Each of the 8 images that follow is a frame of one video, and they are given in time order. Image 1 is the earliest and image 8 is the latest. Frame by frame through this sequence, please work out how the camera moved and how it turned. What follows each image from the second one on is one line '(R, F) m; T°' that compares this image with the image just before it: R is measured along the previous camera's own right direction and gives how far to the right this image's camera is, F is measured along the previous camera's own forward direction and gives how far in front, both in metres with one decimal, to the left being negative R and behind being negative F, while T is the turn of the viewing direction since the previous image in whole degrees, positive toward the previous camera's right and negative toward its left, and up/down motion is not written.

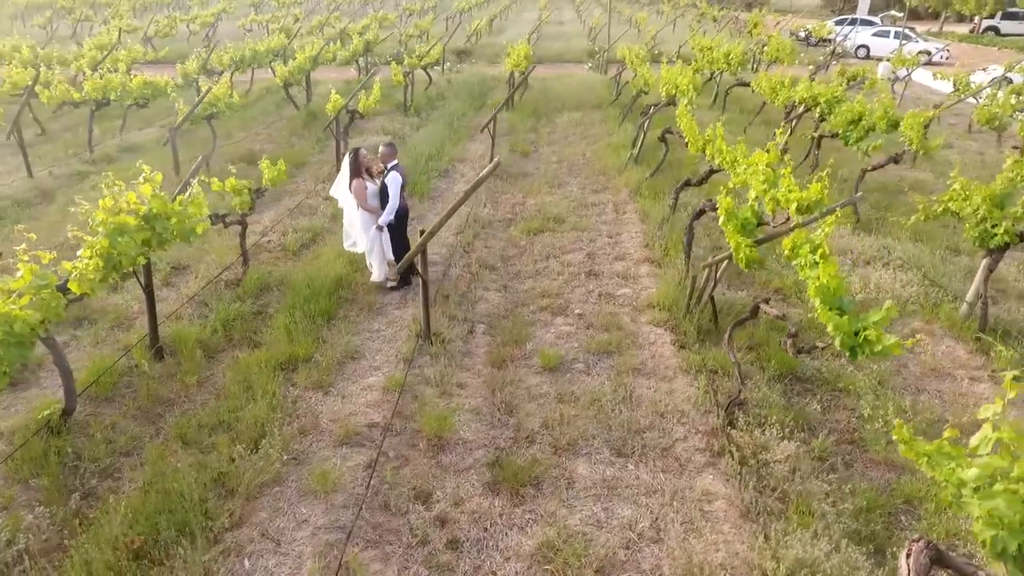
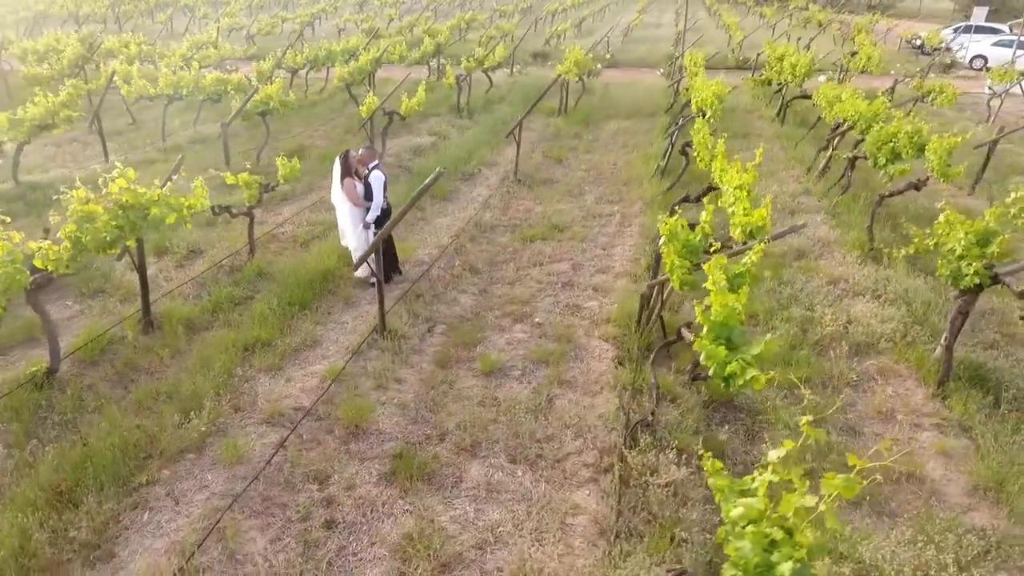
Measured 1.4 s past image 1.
(+1.4, -0.1) m; -8°
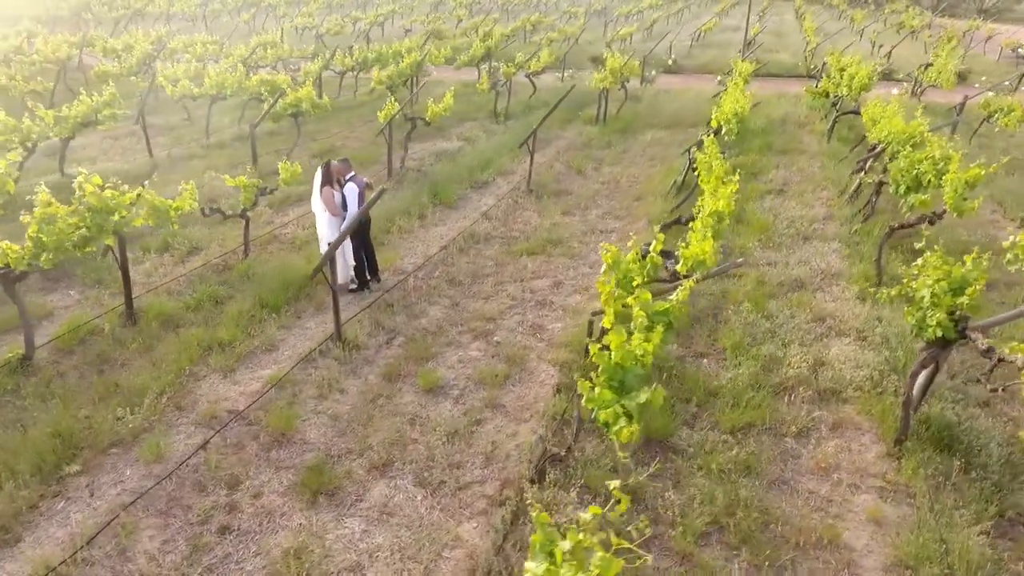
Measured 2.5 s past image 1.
(+1.2, +0.1) m; -7°
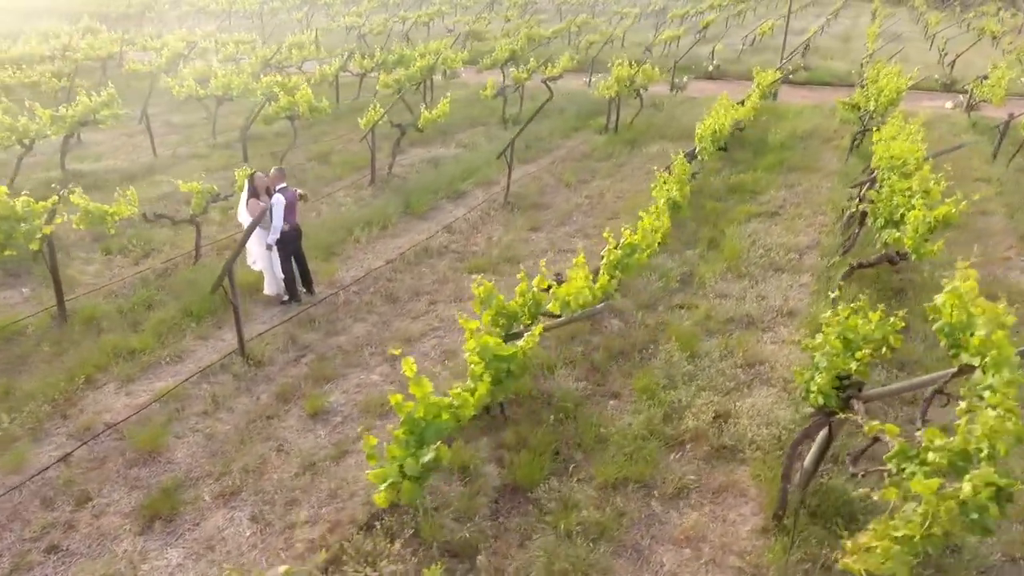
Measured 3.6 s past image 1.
(+1.6, +0.3) m; -6°
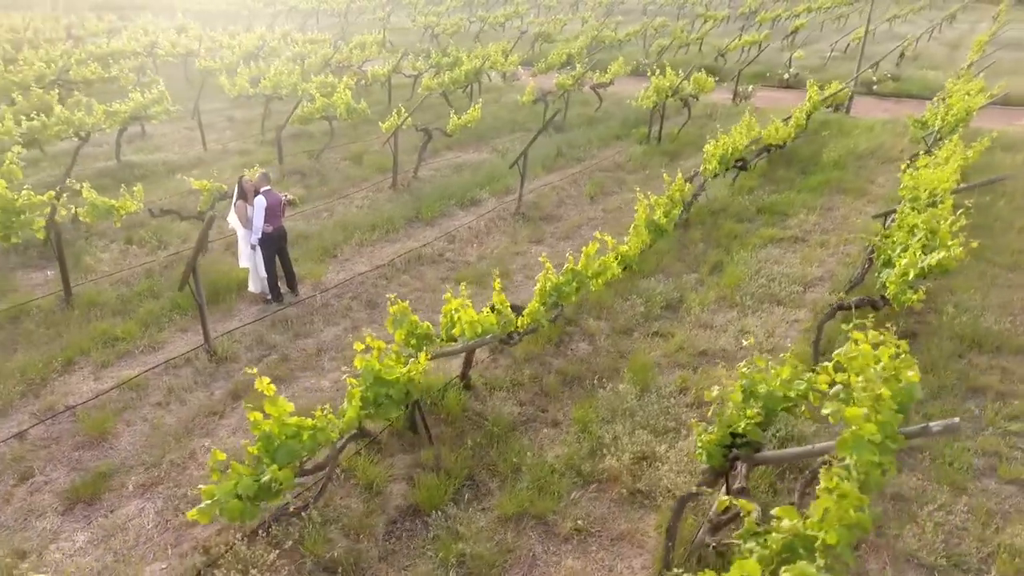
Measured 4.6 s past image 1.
(+1.4, +0.1) m; -8°
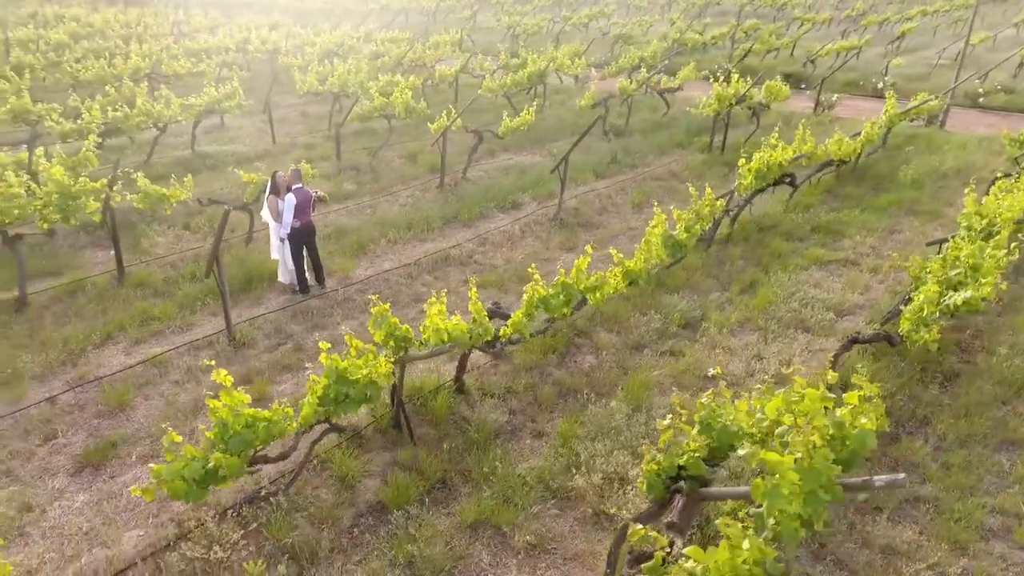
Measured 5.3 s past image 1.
(+0.8, 0.0) m; -7°
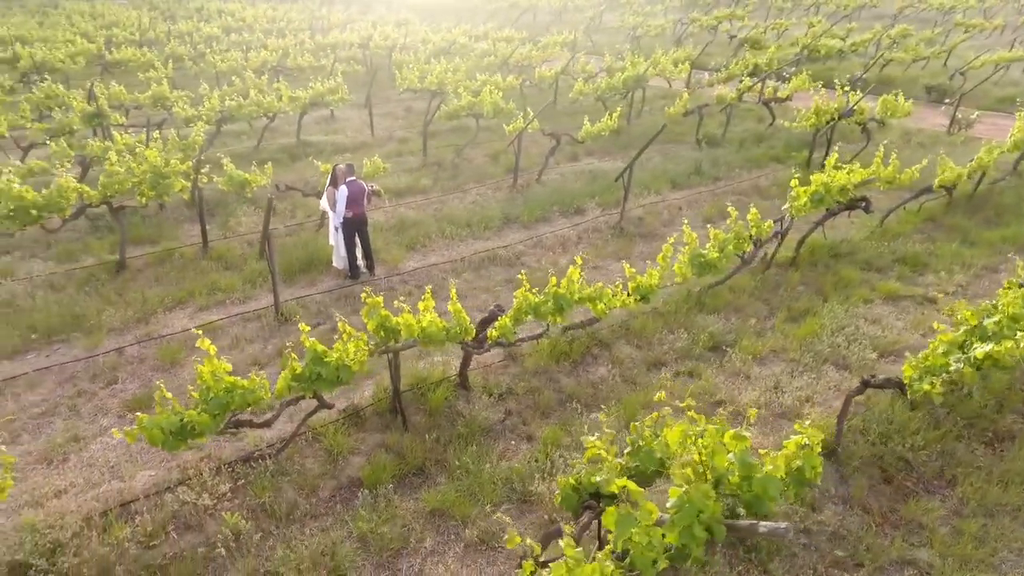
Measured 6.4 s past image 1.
(+1.2, -0.1) m; -11°
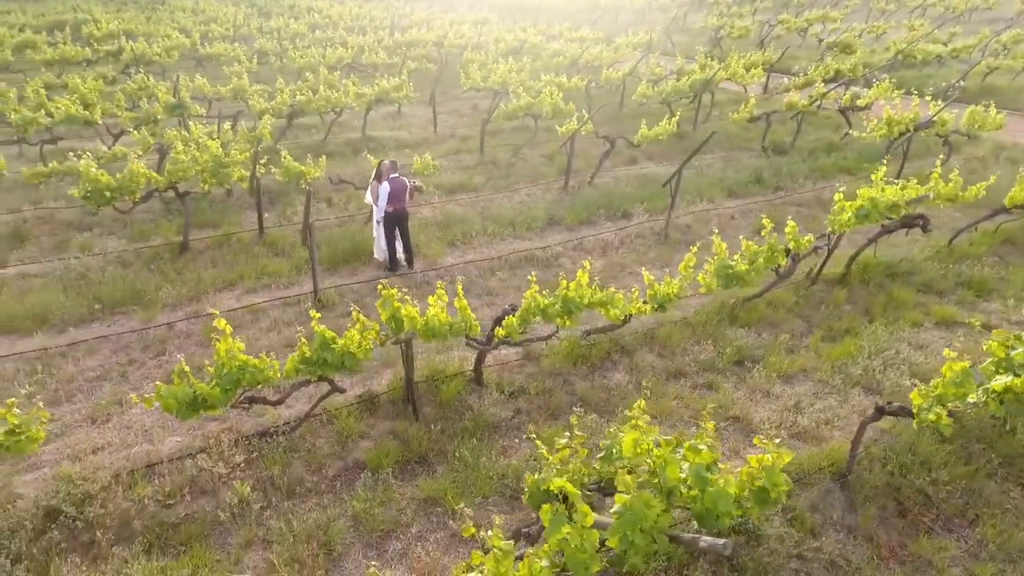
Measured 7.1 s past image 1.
(+0.6, -0.1) m; -7°
